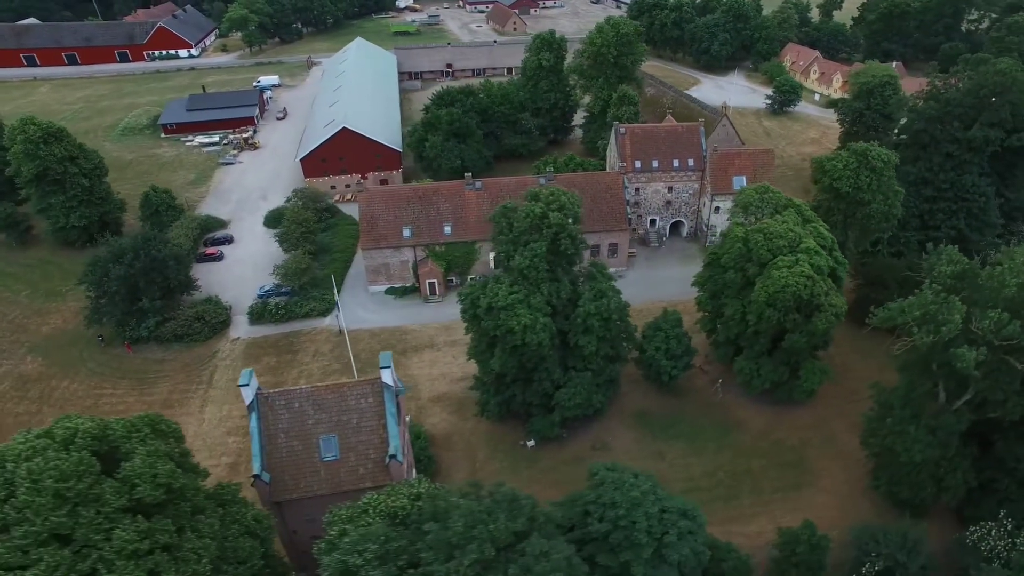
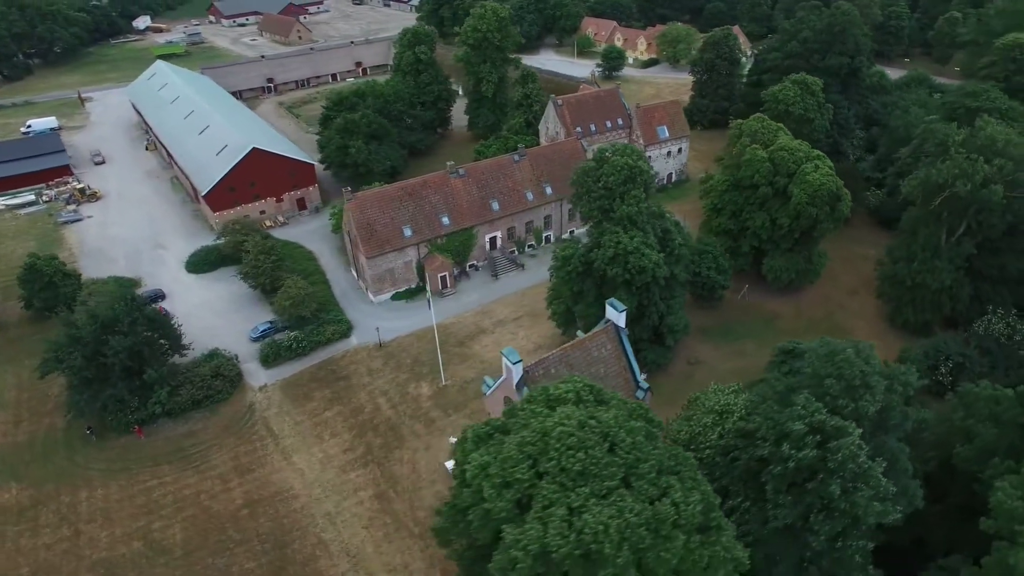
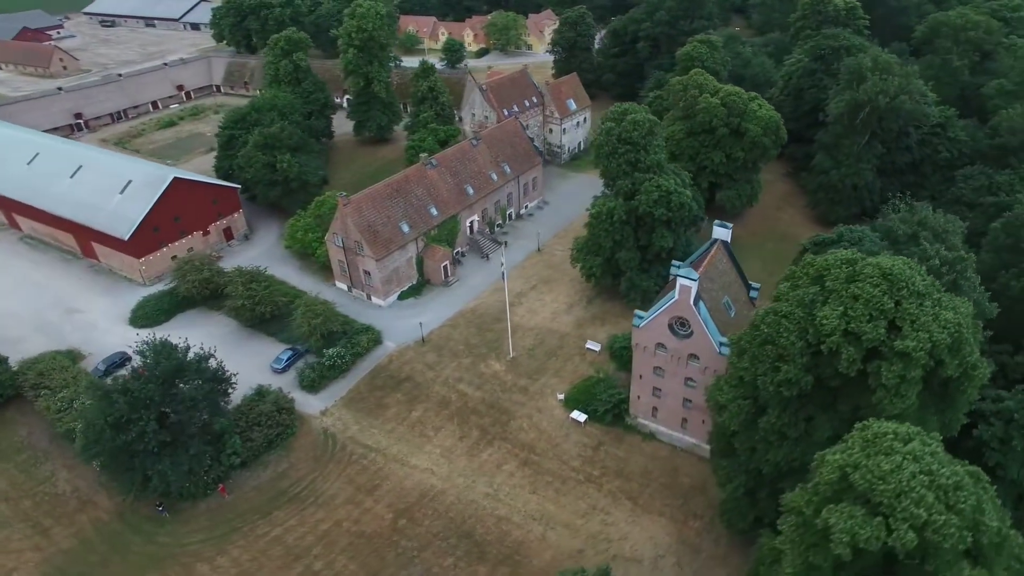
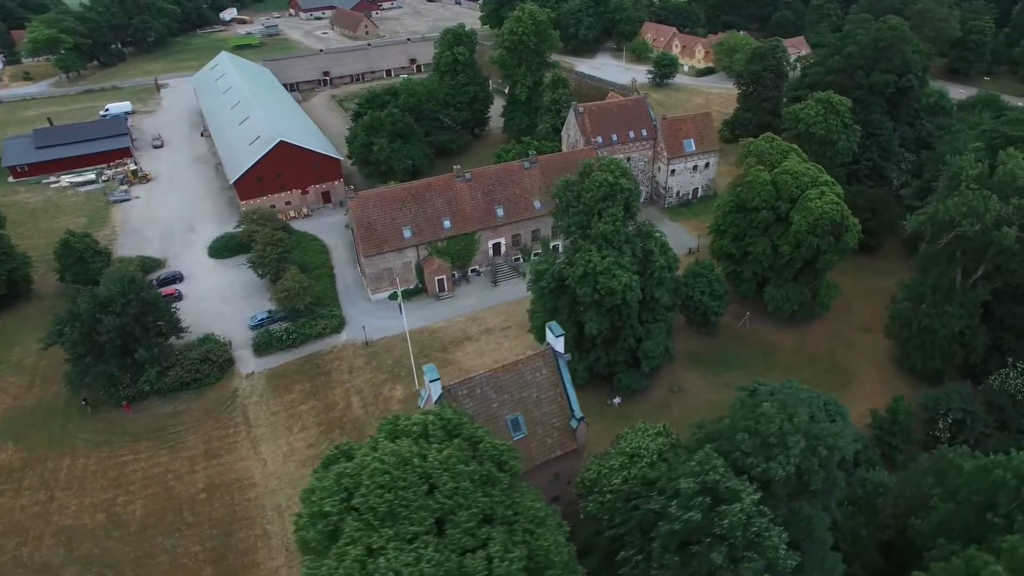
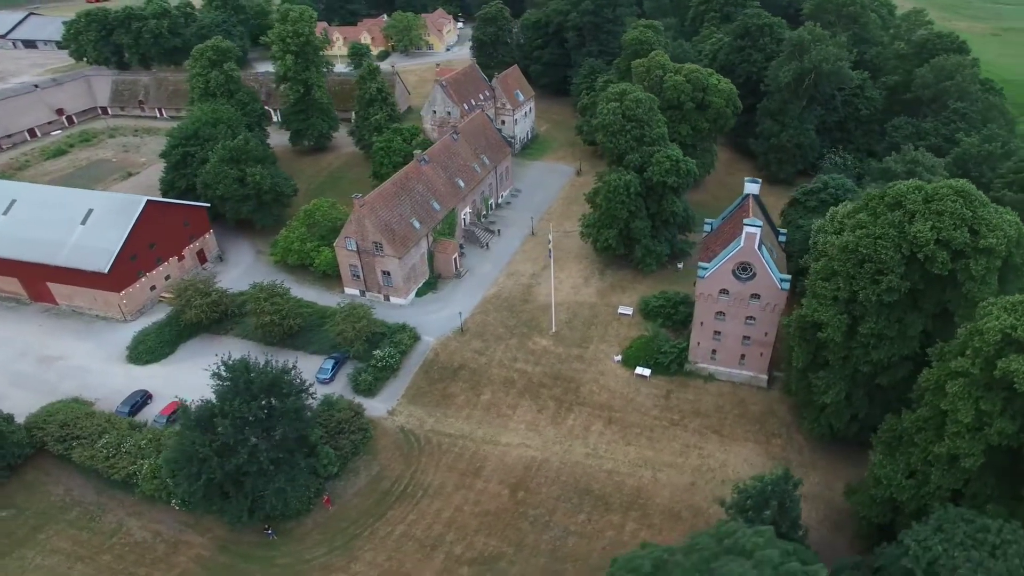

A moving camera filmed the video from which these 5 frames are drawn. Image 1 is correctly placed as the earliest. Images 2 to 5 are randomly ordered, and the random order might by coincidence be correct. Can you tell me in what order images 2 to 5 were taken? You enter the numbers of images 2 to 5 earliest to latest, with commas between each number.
4, 2, 3, 5
